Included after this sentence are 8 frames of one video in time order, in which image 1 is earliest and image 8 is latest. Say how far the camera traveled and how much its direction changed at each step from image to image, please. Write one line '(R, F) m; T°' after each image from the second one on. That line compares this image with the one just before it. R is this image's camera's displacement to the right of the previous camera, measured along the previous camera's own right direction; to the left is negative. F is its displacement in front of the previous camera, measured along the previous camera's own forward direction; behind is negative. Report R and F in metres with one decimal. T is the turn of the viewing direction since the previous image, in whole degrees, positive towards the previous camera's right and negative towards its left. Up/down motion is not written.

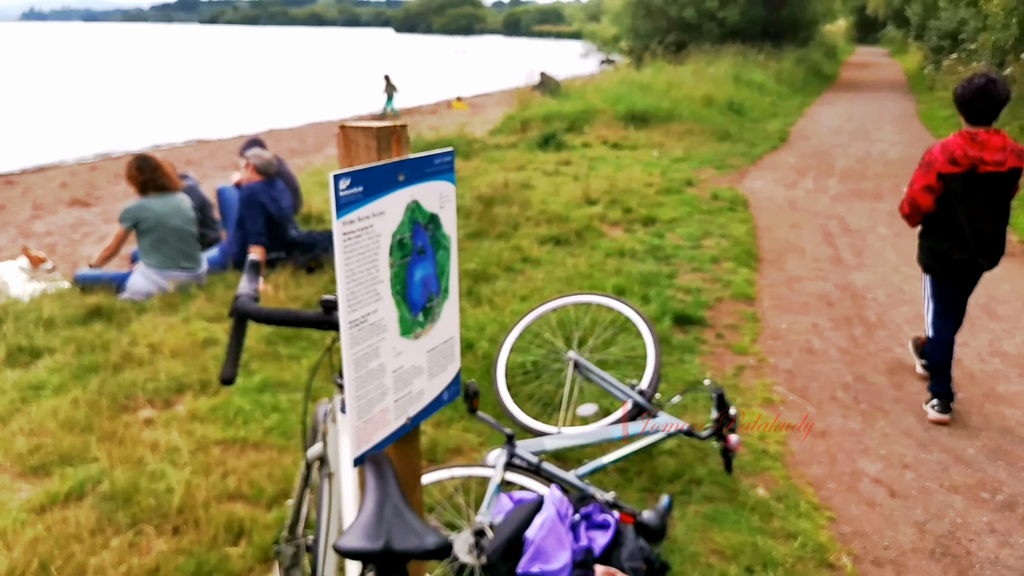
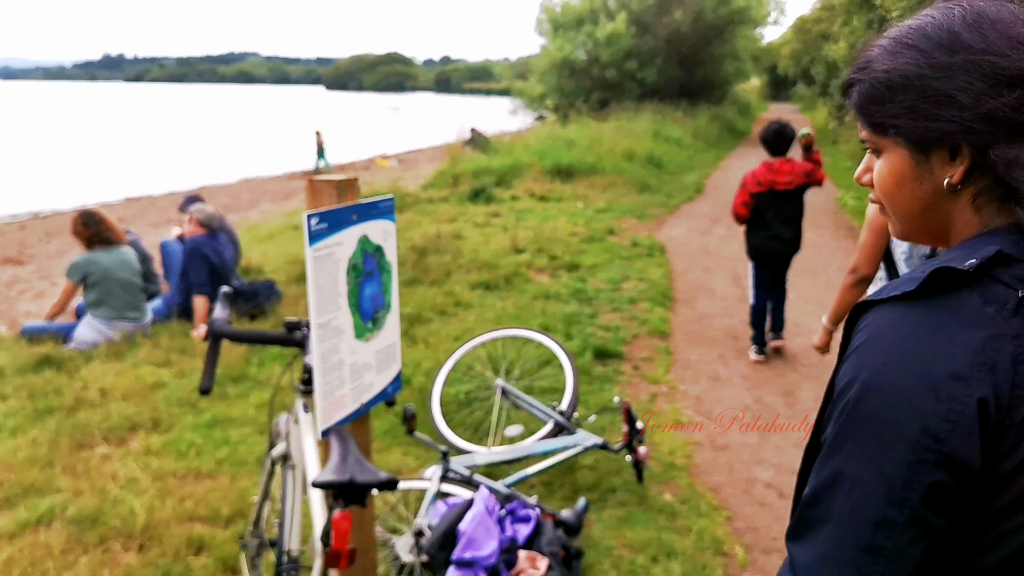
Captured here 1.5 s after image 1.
(0.0, -0.4) m; +5°
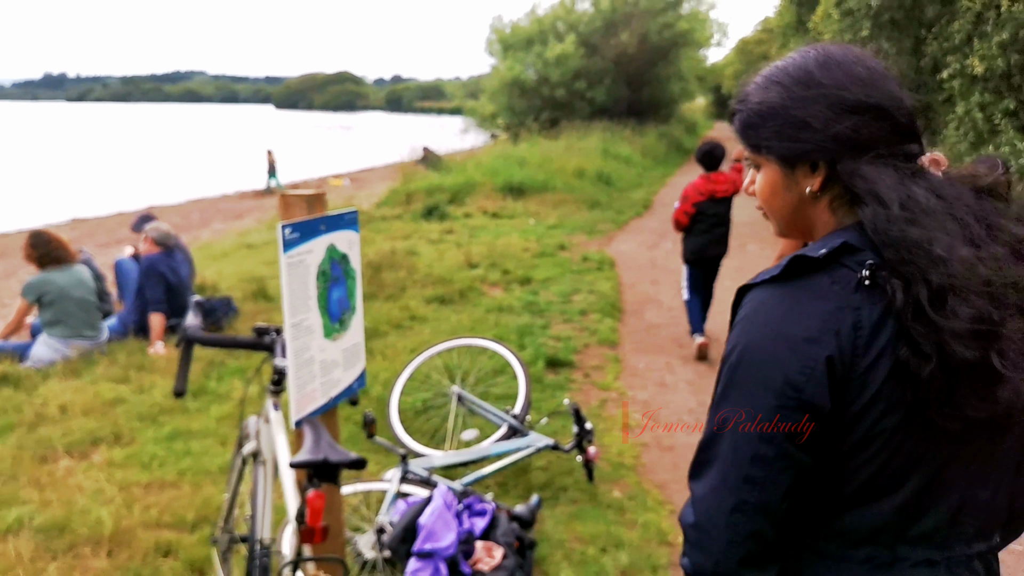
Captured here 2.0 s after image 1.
(0.0, -0.2) m; +3°
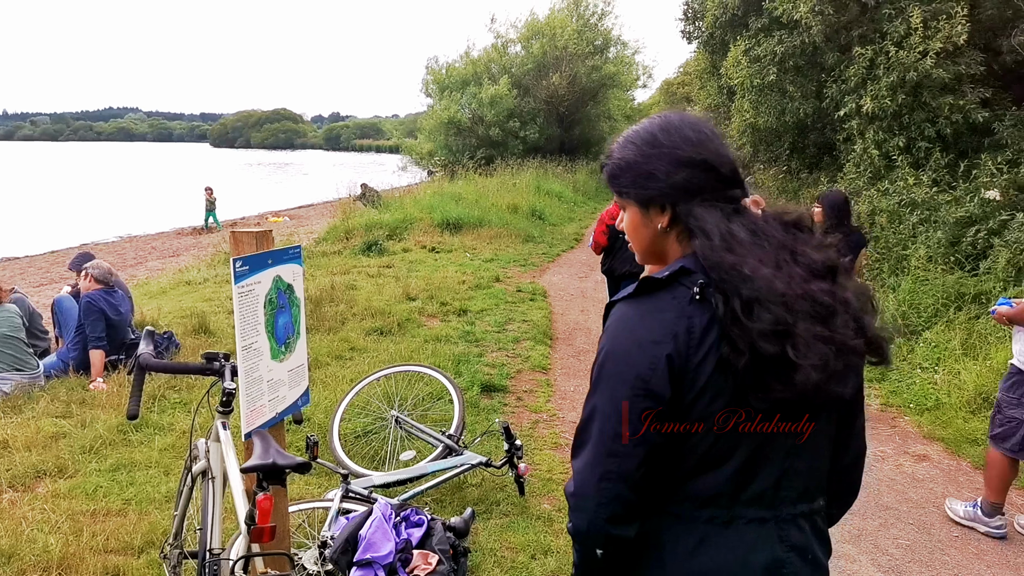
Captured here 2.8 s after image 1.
(0.0, -0.3) m; +4°
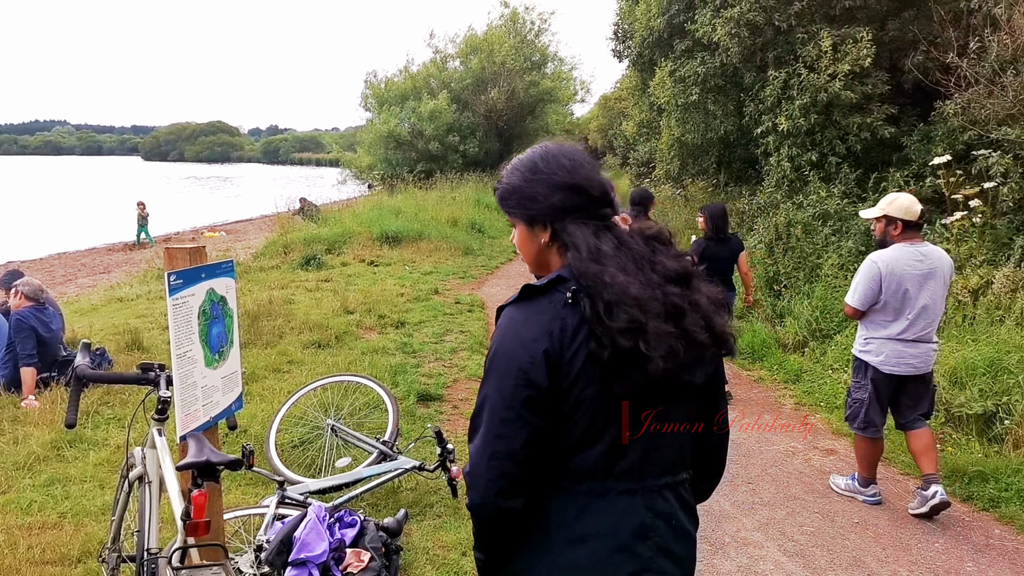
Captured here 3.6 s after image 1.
(+0.1, -0.2) m; +4°
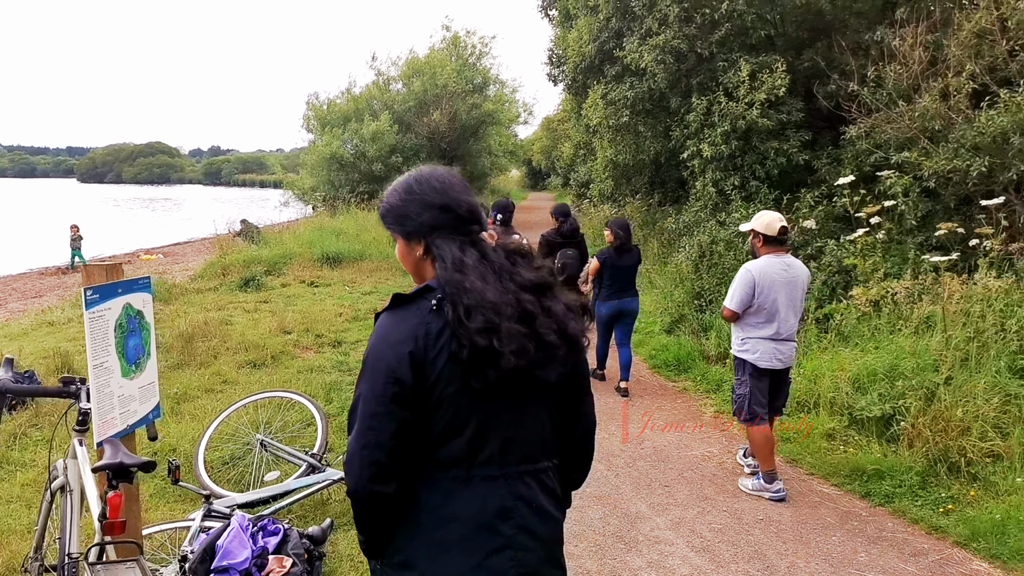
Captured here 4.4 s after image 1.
(+0.2, -0.2) m; +4°
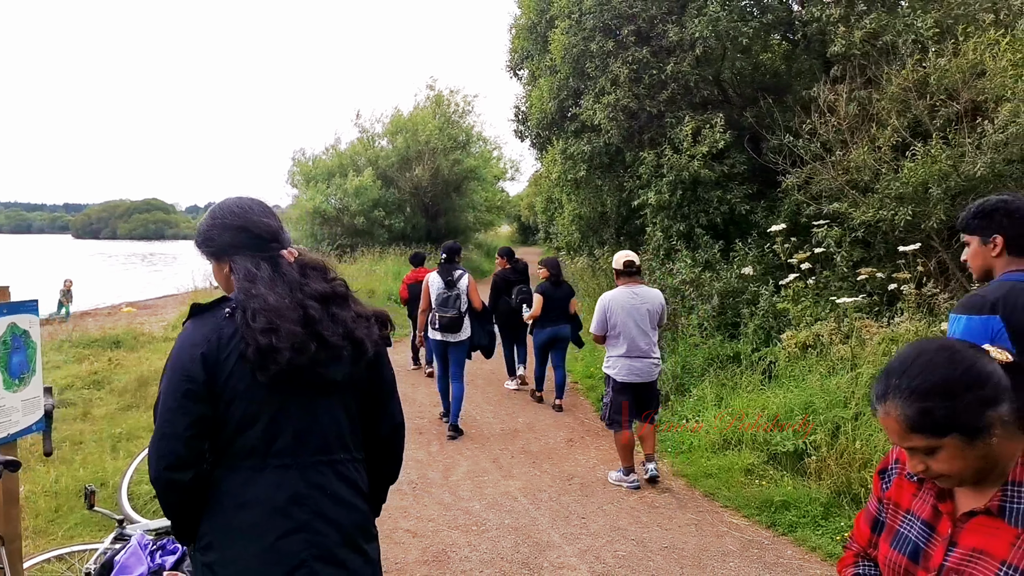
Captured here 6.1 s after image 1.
(+0.5, -0.3) m; 0°
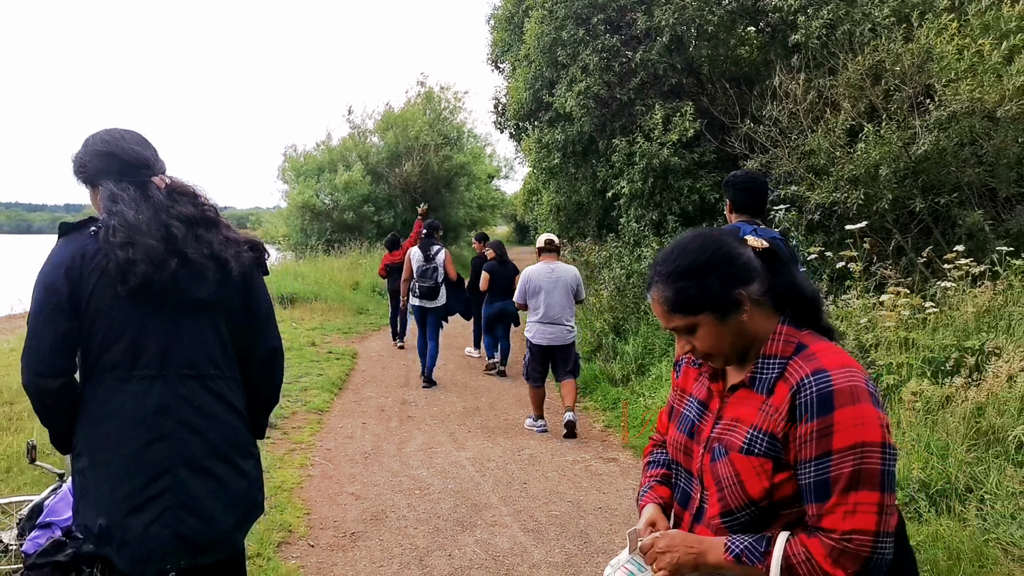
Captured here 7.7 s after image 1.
(+0.4, -0.1) m; 0°
